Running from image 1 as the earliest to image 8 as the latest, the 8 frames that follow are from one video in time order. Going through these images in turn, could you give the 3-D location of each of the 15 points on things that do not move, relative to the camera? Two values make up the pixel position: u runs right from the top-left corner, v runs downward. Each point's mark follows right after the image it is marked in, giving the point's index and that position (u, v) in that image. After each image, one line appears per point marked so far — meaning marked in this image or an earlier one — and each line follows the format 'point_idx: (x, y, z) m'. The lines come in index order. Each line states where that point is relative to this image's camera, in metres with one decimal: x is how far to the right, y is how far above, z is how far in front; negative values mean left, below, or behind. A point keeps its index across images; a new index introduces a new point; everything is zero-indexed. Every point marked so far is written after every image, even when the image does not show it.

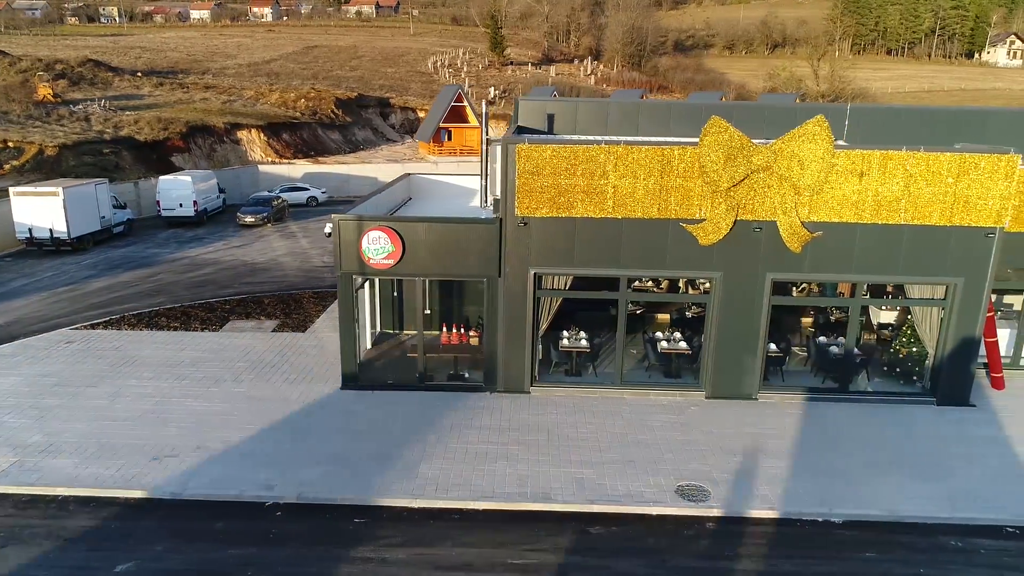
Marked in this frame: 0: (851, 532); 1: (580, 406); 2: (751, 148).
0: (+4.4, -3.2, +9.3) m
1: (+1.2, -2.1, +12.7) m
2: (+3.9, +2.3, +11.7) m
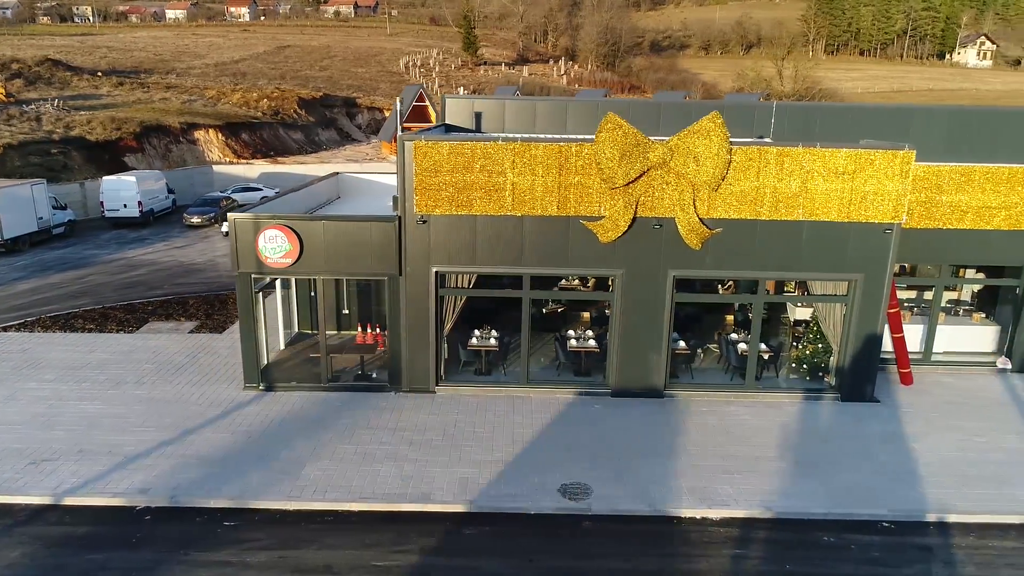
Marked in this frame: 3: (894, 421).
0: (+2.7, -3.1, +9.2) m
1: (-0.5, -2.1, +12.6) m
2: (+2.2, +2.3, +11.7) m
3: (+6.5, -2.3, +12.2) m
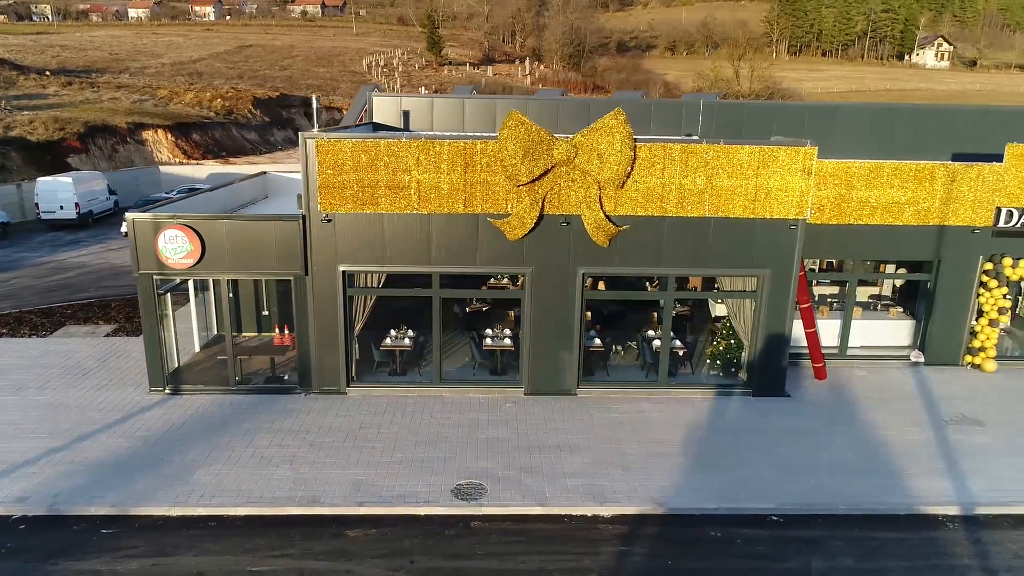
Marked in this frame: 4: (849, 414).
0: (+1.3, -3.1, +9.2) m
1: (-2.1, -2.1, +12.5) m
2: (+0.6, +2.4, +11.6) m
3: (+4.9, -2.2, +12.3) m
4: (+5.9, -2.2, +12.5) m
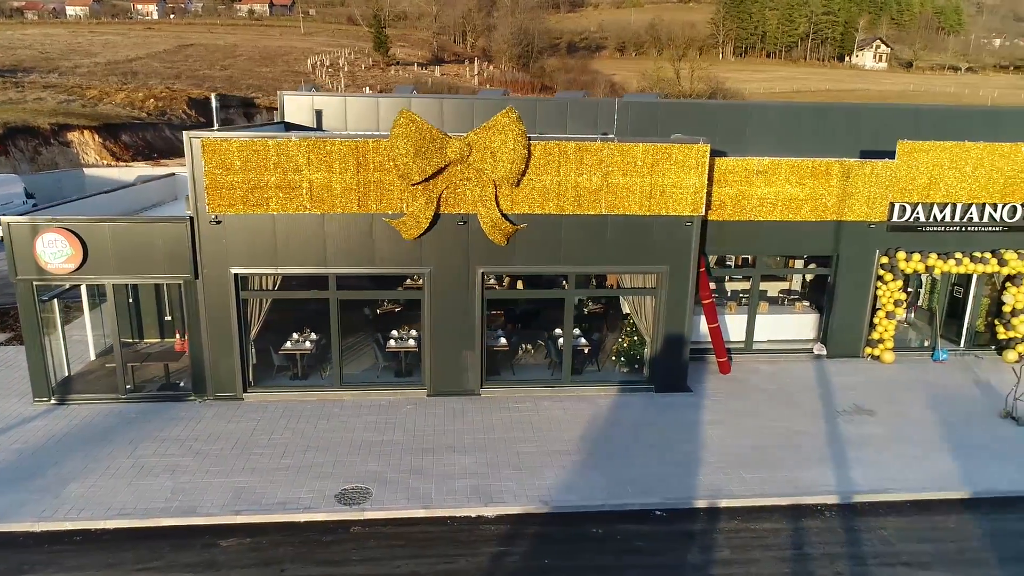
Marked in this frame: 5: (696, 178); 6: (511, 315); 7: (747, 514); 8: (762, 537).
0: (-0.2, -3.0, +9.1) m
1: (-3.8, -2.1, +12.2) m
2: (-1.1, +2.4, +11.5) m
3: (+3.2, -2.1, +12.4) m
4: (+4.1, -2.1, +12.6) m
5: (+3.1, +1.9, +12.2) m
6: (+0.1, -0.5, +13.1) m
7: (+3.1, -3.0, +9.5) m
8: (+3.2, -3.2, +9.0) m
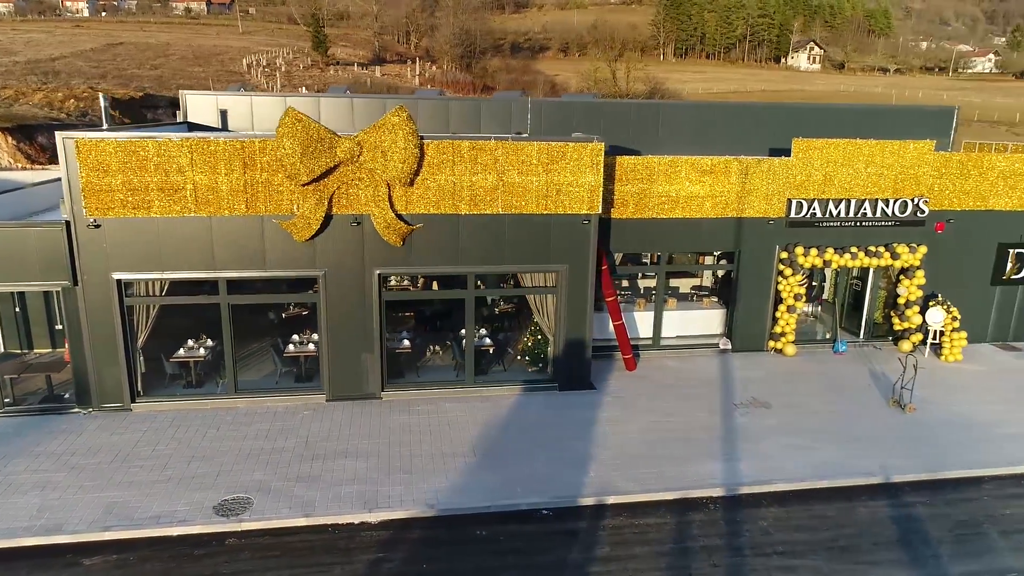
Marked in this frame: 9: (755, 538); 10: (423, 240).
0: (-1.7, -3.1, +9.0) m
1: (-5.5, -2.2, +11.8) m
2: (-2.8, +2.3, +11.3) m
3: (+1.5, -2.1, +12.5) m
4: (+2.4, -2.1, +12.8) m
5: (+1.4, +1.9, +12.2) m
6: (-1.7, -0.5, +13.0) m
7: (+1.6, -3.0, +9.6) m
8: (+1.7, -3.1, +9.1) m
9: (+3.1, -3.2, +9.0) m
10: (-1.5, +0.8, +12.1) m
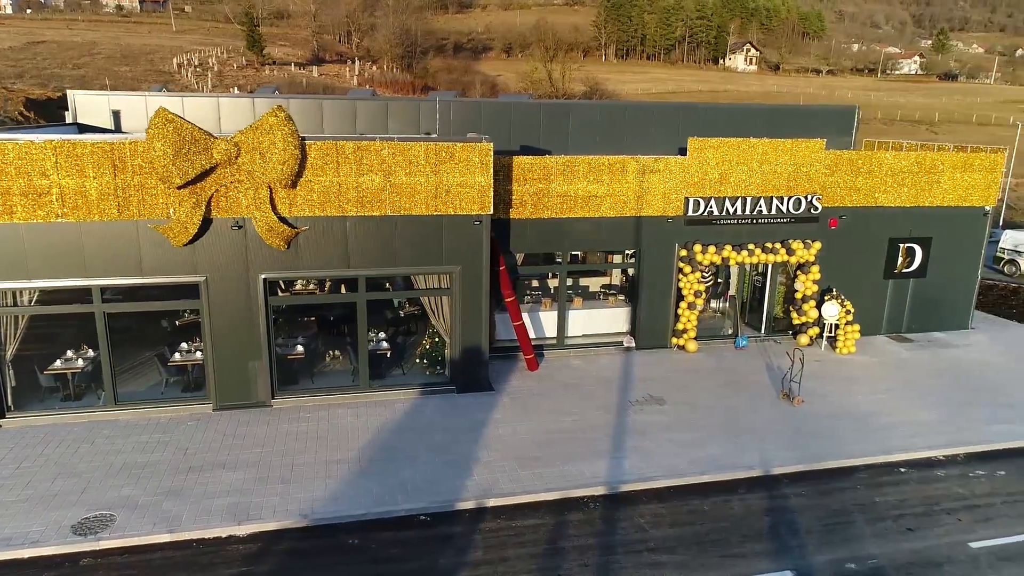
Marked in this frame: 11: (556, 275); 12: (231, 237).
0: (-3.3, -3.1, +8.7) m
1: (-7.2, -2.3, +11.2) m
2: (-4.6, +2.2, +10.9) m
3: (-0.3, -2.1, +12.4) m
4: (+0.6, -2.1, +12.7) m
5: (-0.5, +1.9, +12.2) m
6: (-3.6, -0.6, +12.7) m
7: (0.0, -3.0, +9.5) m
8: (+0.1, -3.1, +9.1) m
9: (+1.5, -3.1, +9.1) m
10: (-3.3, +0.7, +11.8) m
11: (+1.0, +0.2, +15.0) m
12: (-4.5, +0.8, +11.5) m
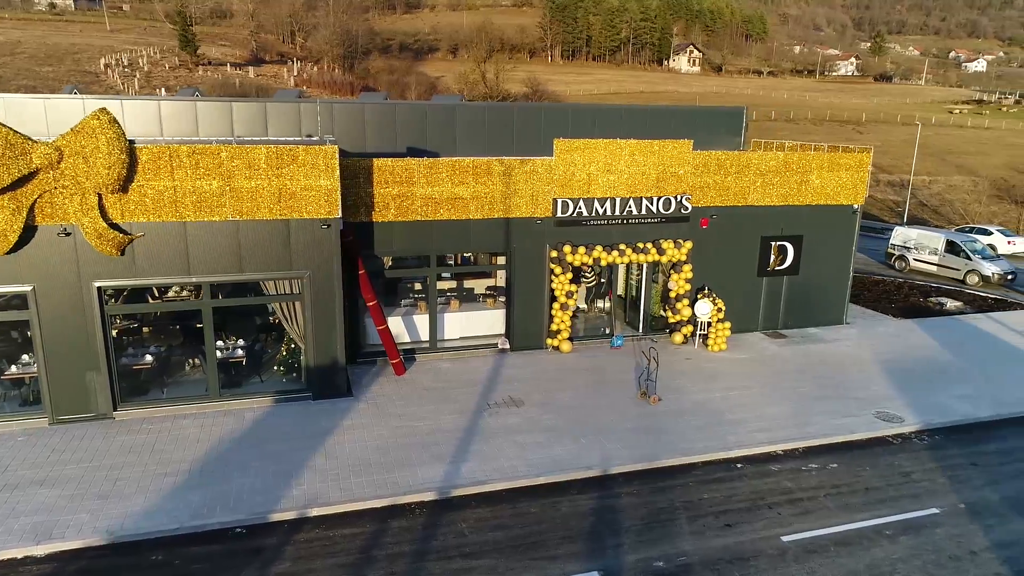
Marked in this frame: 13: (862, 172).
0: (-5.5, -3.2, +8.3) m
1: (-9.7, -2.5, +10.7) m
2: (-7.1, +2.1, +10.5) m
3: (-2.8, -2.2, +12.2) m
4: (-2.0, -2.1, +12.6) m
5: (-3.1, +1.8, +12.0) m
6: (-6.1, -0.7, +12.3) m
7: (-2.3, -3.0, +9.4) m
8: (-2.2, -3.2, +8.9) m
9: (-0.8, -3.2, +9.0) m
10: (-5.9, +0.6, +11.5) m
11: (-1.7, +0.2, +14.9) m
12: (-7.0, +0.7, +11.1) m
13: (+8.3, +2.7, +17.0) m
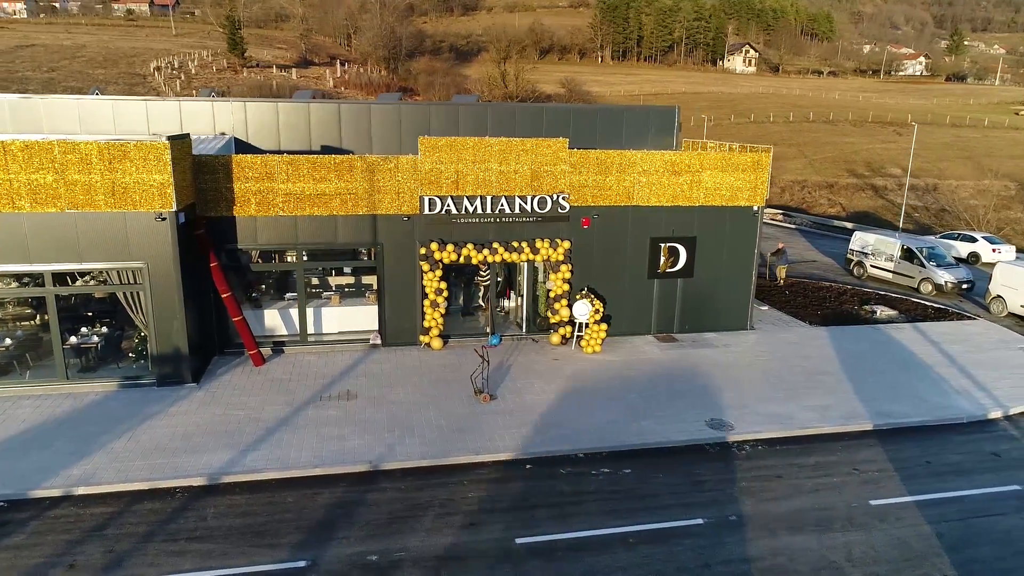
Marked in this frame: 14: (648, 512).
0: (-9.0, -3.0, +9.0) m
1: (-12.9, -2.2, +11.7) m
2: (-10.3, +2.4, +11.3) m
3: (-5.9, -2.0, +12.6) m
4: (-5.0, -2.0, +13.0) m
5: (-6.1, +2.0, +12.4) m
6: (-9.1, -0.5, +13.0) m
7: (-5.7, -2.9, +9.8) m
8: (-5.6, -3.0, +9.3) m
9: (-4.2, -3.1, +9.3) m
10: (-9.0, +0.9, +12.2) m
11: (-4.5, +0.3, +15.2) m
12: (-10.2, +0.9, +11.9) m
13: (+5.7, +2.6, +16.4) m
14: (+1.9, -3.1, +9.8) m
